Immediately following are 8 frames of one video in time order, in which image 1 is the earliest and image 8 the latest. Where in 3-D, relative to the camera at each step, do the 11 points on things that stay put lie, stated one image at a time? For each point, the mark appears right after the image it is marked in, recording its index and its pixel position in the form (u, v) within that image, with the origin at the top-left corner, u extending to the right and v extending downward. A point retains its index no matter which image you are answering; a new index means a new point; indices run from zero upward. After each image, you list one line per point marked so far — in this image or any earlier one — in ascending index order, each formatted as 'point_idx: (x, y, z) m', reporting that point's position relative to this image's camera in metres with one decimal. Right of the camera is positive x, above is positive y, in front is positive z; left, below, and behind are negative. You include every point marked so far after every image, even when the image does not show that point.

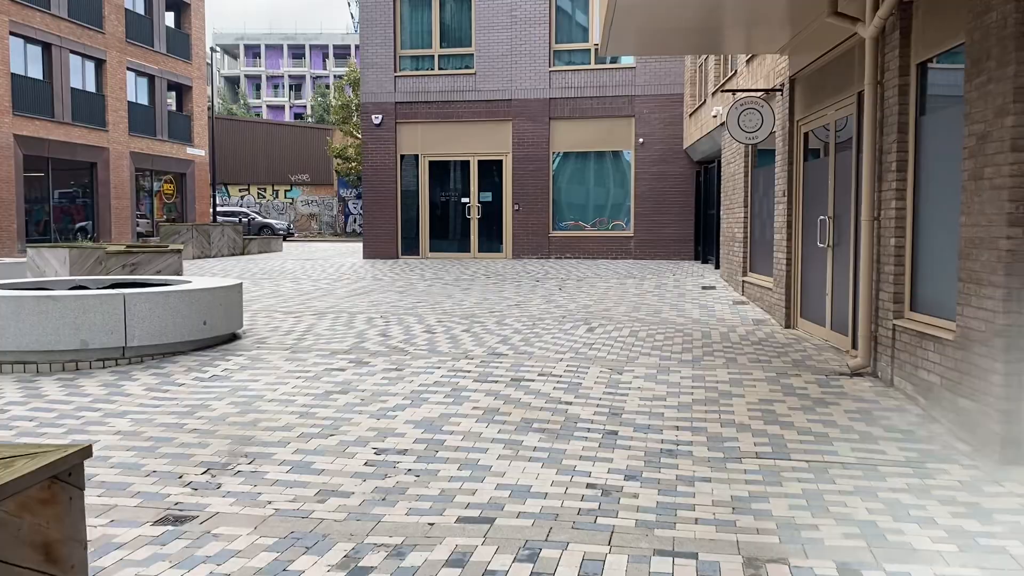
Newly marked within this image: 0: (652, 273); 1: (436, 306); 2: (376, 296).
0: (+2.6, +0.3, +17.0) m
1: (-1.1, -0.3, +12.8) m
2: (-2.2, -0.1, +14.1) m
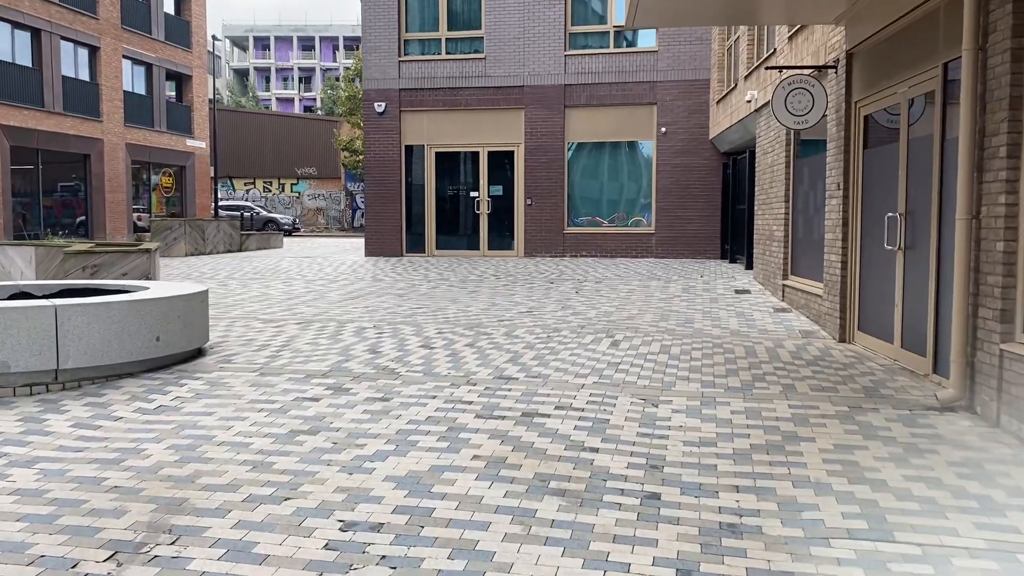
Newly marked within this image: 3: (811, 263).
0: (+2.9, +0.2, +15.5) m
1: (-0.9, -0.3, +11.4) m
2: (-2.0, -0.2, +12.7) m
3: (+3.7, +0.3, +11.1) m
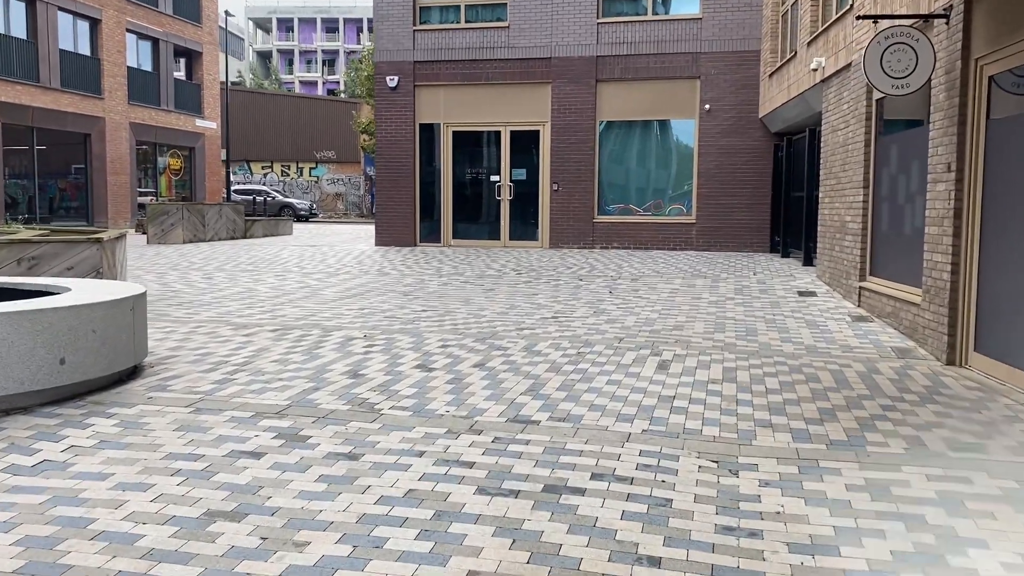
0: (+3.2, +0.3, +13.5) m
1: (-0.7, -0.3, +9.5) m
2: (-1.7, -0.1, +10.9) m
3: (+4.0, +0.3, +9.0) m
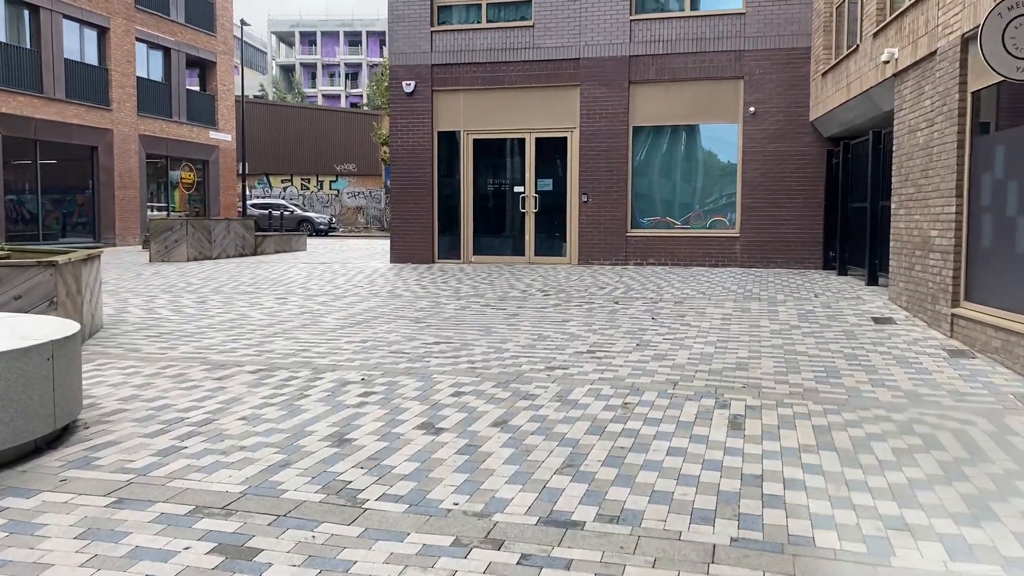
0: (+3.6, -0.1, +11.9) m
1: (-0.5, -0.6, +8.0) m
2: (-1.4, -0.4, +9.4) m
3: (+4.2, 0.0, +7.4) m
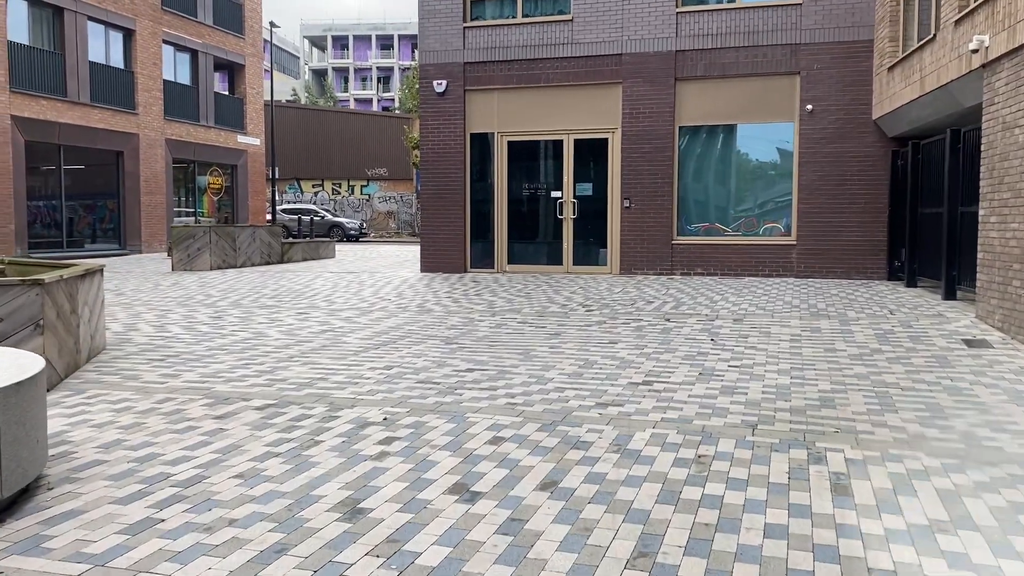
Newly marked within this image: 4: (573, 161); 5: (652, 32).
0: (+4.1, -0.2, +10.7) m
1: (-0.1, -0.8, +7.0) m
2: (-1.0, -0.6, +8.5) m
3: (+4.5, -0.2, +6.3) m
4: (+1.1, +2.3, +16.3) m
5: (+2.5, +4.5, +15.7) m
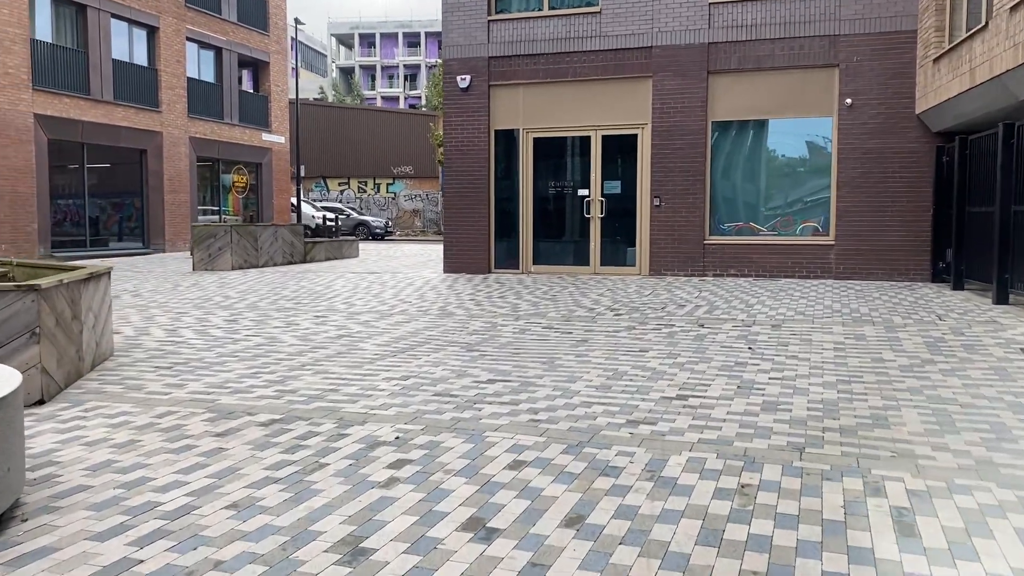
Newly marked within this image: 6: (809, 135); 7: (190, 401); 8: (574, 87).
0: (+4.3, -0.3, +10.1) m
1: (+0.1, -0.8, +6.5) m
2: (-0.8, -0.7, +8.0) m
3: (+4.7, -0.2, +5.7) m
4: (+1.6, +2.3, +15.7) m
5: (+2.9, +4.5, +15.1) m
6: (+5.0, +2.5, +14.8) m
7: (-2.4, -0.8, +6.6) m
8: (+1.1, +3.6, +15.8) m
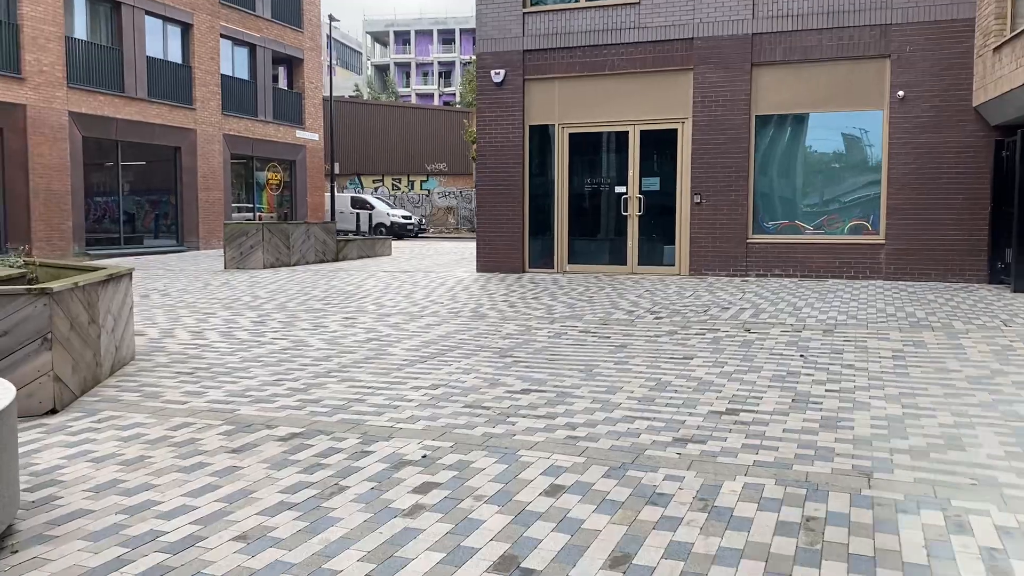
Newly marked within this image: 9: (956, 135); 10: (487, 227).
0: (+4.7, -0.3, +9.5) m
1: (+0.3, -0.8, +6.1) m
2: (-0.5, -0.7, +7.6) m
3: (+4.9, -0.3, +5.0) m
4: (+2.2, +2.3, +15.2) m
5: (+3.5, +4.5, +14.5) m
6: (+5.5, +2.5, +14.1) m
7: (-2.1, -0.9, +6.2) m
8: (+1.7, +3.6, +15.3) m
9: (+6.7, +2.3, +13.4) m
10: (-0.4, +1.1, +16.2) m
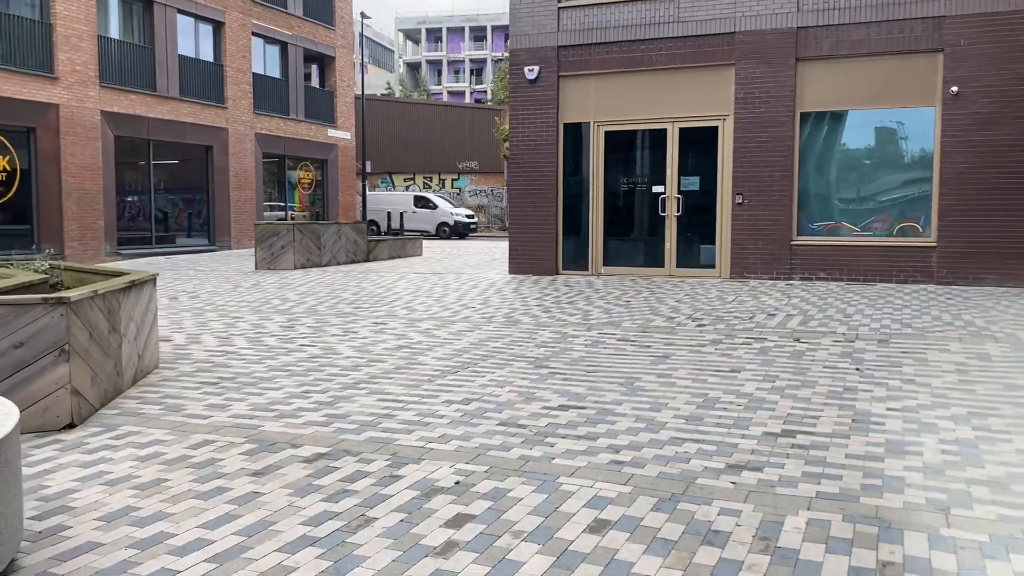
0: (+5.1, -0.4, +9.0) m
1: (+0.6, -0.9, +5.7) m
2: (-0.2, -0.7, +7.2) m
3: (+5.1, -0.4, +4.5) m
4: (+2.7, +2.3, +14.8) m
5: (+4.1, +4.4, +14.0) m
6: (+6.1, +2.5, +13.5) m
7: (-1.9, -0.9, +5.9) m
8: (+2.3, +3.5, +14.8) m
9: (+7.2, +2.3, +12.8) m
10: (+0.2, +1.1, +15.8) m
